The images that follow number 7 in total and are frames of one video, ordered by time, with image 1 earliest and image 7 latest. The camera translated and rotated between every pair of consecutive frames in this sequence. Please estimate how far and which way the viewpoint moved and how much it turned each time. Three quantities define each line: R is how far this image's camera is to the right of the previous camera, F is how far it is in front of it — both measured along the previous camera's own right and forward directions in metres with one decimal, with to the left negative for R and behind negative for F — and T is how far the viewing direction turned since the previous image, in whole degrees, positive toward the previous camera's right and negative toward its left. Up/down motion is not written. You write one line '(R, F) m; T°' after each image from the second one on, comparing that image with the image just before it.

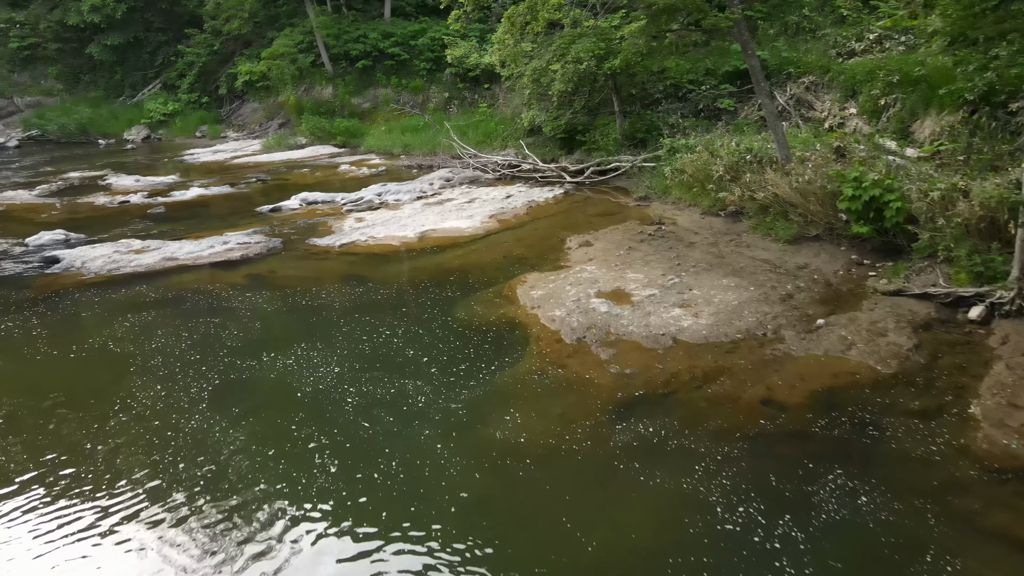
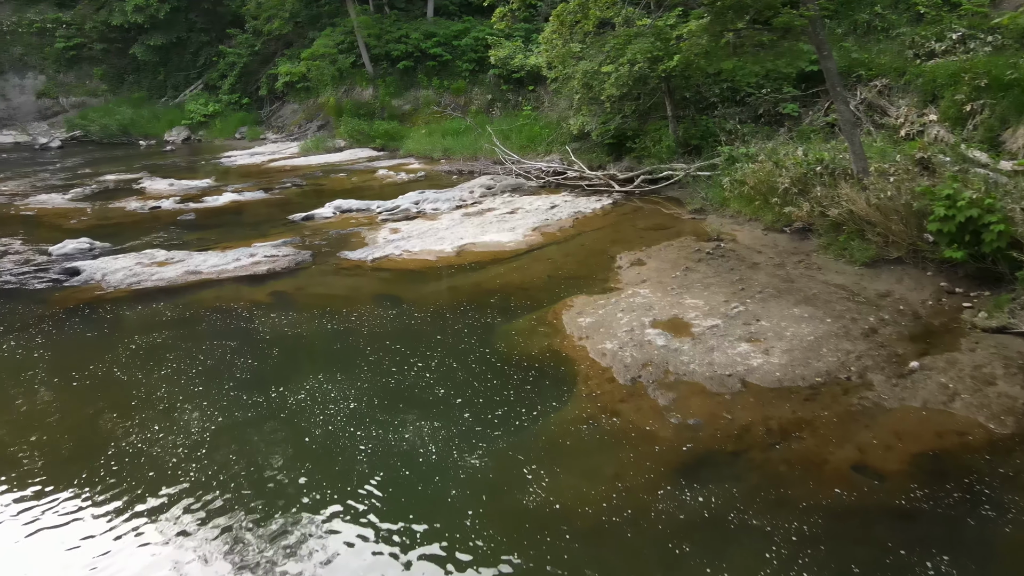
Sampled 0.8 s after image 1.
(0.0, +0.6) m; -3°
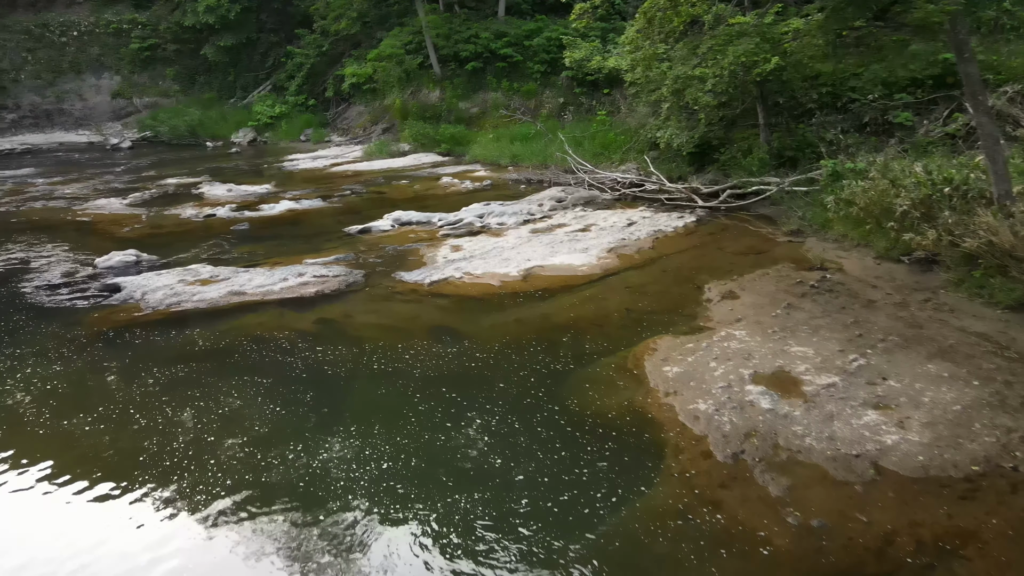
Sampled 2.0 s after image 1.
(-0.1, +0.8) m; -5°
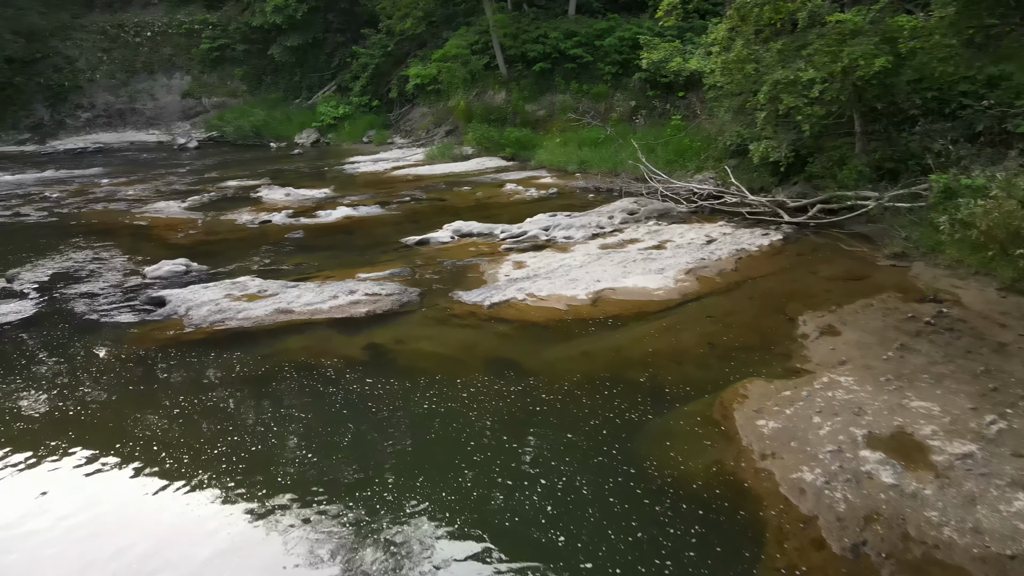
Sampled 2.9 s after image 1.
(-0.1, +0.6) m; -5°
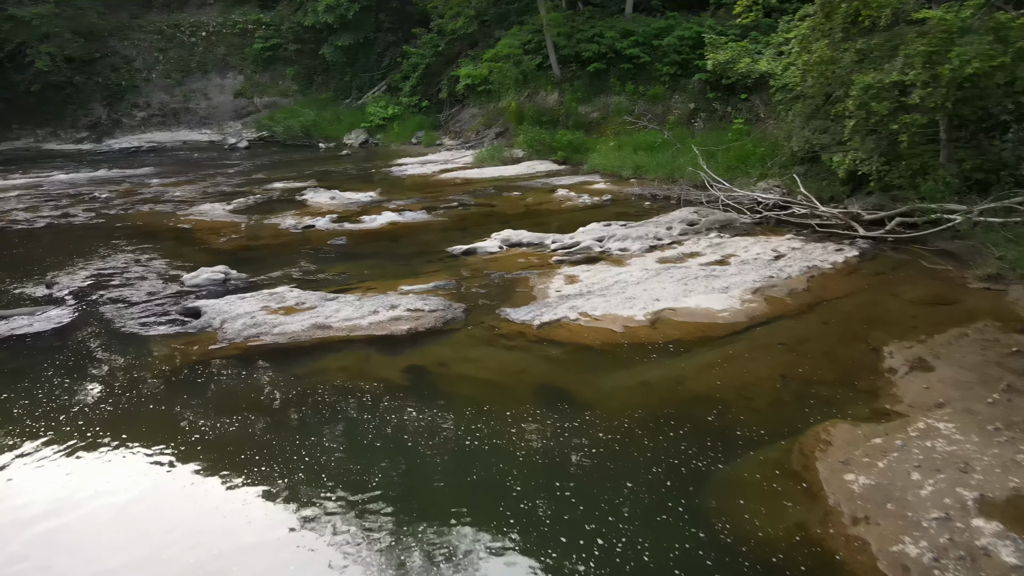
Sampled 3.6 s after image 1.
(0.0, +0.4) m; -4°
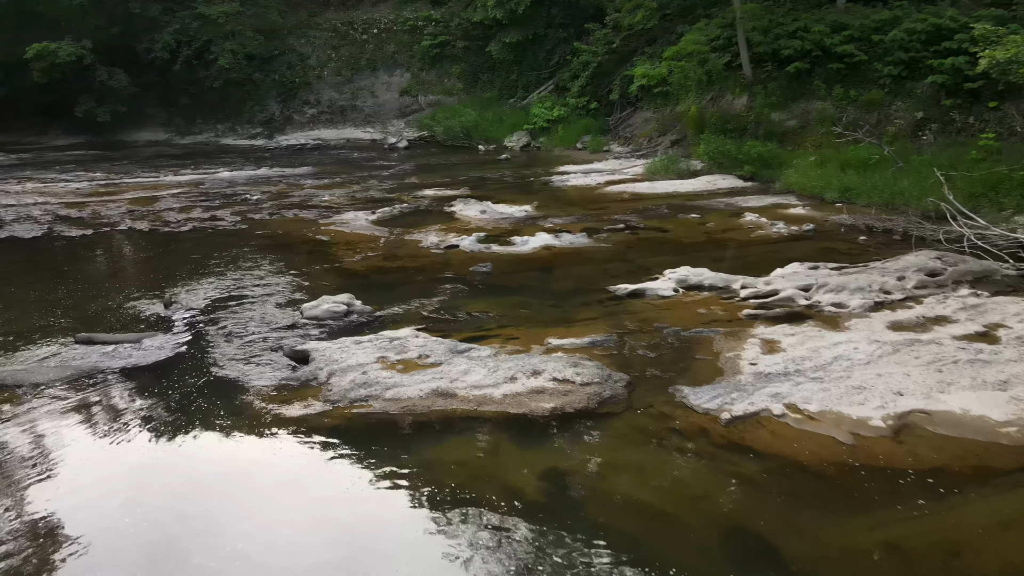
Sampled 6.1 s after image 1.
(-0.2, +1.4) m; -12°
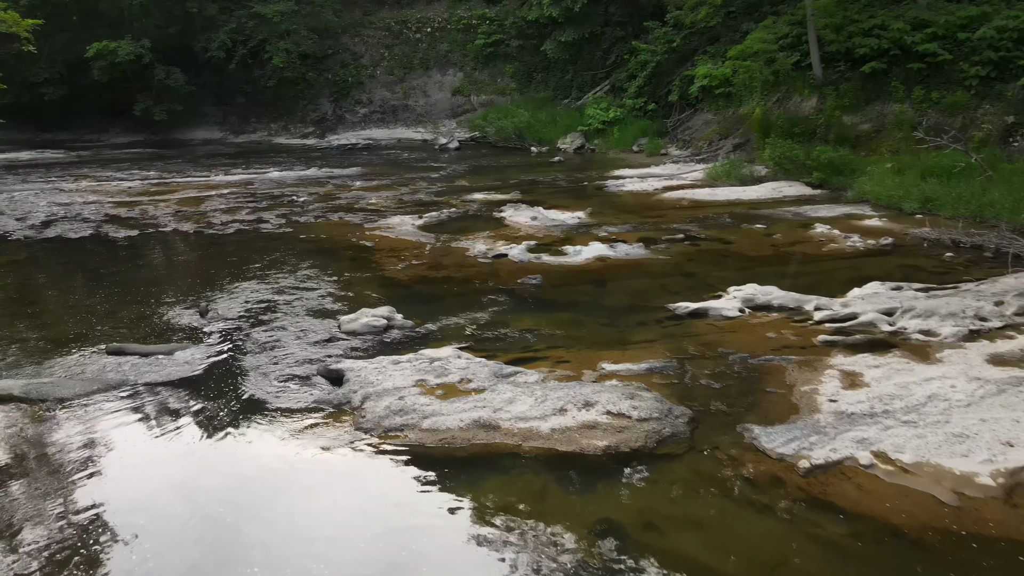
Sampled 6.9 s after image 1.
(0.0, +0.4) m; -4°
